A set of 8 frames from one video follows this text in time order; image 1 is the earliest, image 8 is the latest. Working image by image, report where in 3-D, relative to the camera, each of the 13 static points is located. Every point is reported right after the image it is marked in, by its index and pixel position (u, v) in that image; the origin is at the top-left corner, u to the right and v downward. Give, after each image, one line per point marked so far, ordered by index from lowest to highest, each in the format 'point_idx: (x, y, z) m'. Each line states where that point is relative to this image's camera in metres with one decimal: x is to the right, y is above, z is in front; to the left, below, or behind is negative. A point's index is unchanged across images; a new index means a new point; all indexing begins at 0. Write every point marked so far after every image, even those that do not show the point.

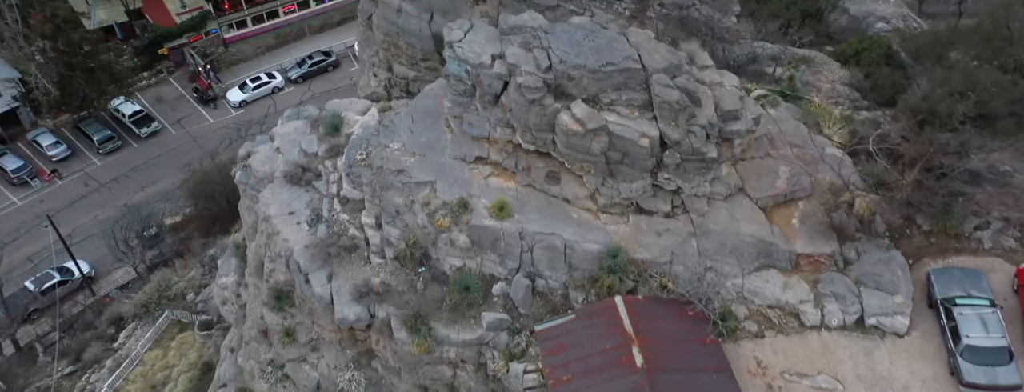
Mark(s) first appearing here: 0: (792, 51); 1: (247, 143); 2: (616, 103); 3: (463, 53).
0: (+9.0, +4.7, +16.9) m
1: (-8.2, +1.4, +16.1) m
2: (+2.3, +2.1, +11.6) m
3: (-1.2, +3.4, +12.6) m
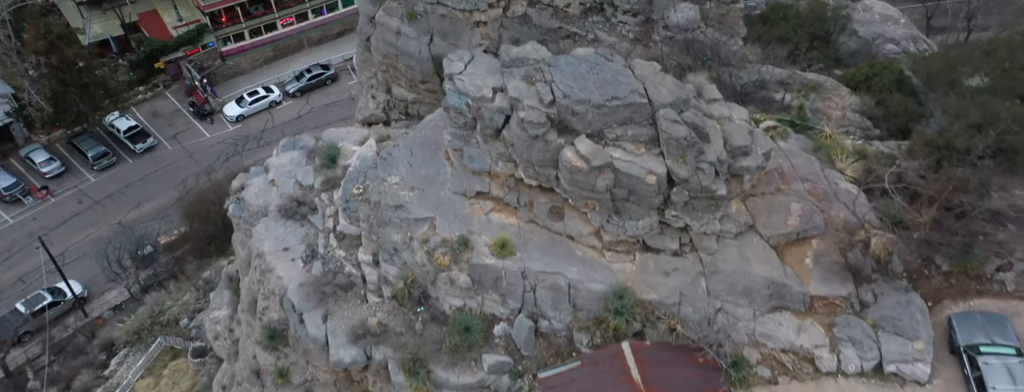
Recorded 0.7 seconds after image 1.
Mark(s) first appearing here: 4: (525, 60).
0: (+9.1, +3.8, +16.5) m
1: (-8.2, +0.5, +15.7) m
2: (+2.3, +1.3, +11.2) m
3: (-1.1, +2.5, +12.2) m
4: (+0.3, +3.1, +12.2) m
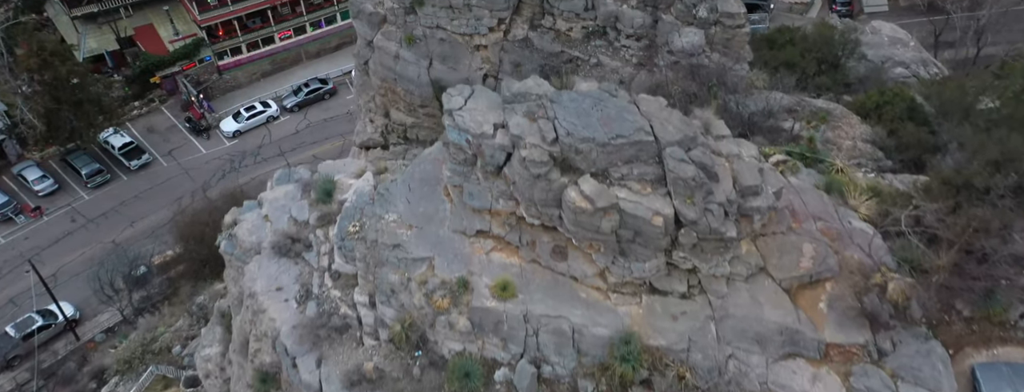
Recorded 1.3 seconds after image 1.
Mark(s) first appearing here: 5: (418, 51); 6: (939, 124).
0: (+9.1, +2.9, +16.0) m
1: (-8.2, -0.4, +15.2) m
2: (+2.4, +0.4, +10.7) m
3: (-1.1, +1.7, +11.8) m
4: (+0.3, +2.3, +11.8) m
5: (-3.1, +4.8, +17.5) m
6: (+11.7, +2.0, +14.3) m
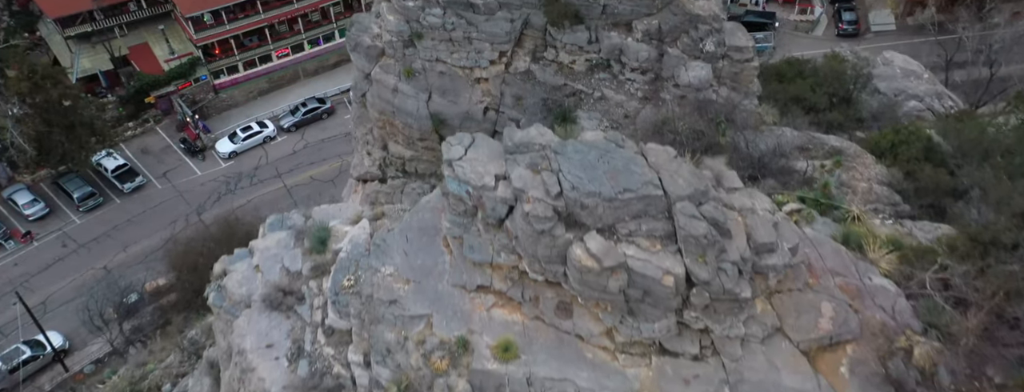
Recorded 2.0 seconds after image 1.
0: (+9.2, +1.7, +15.5) m
1: (-8.1, -1.6, +14.7) m
2: (+2.4, -0.8, +10.2) m
3: (-1.1, +0.5, +11.2) m
4: (+0.4, +1.1, +11.3) m
5: (-3.1, +3.6, +17.0) m
6: (+11.8, +0.8, +13.8) m
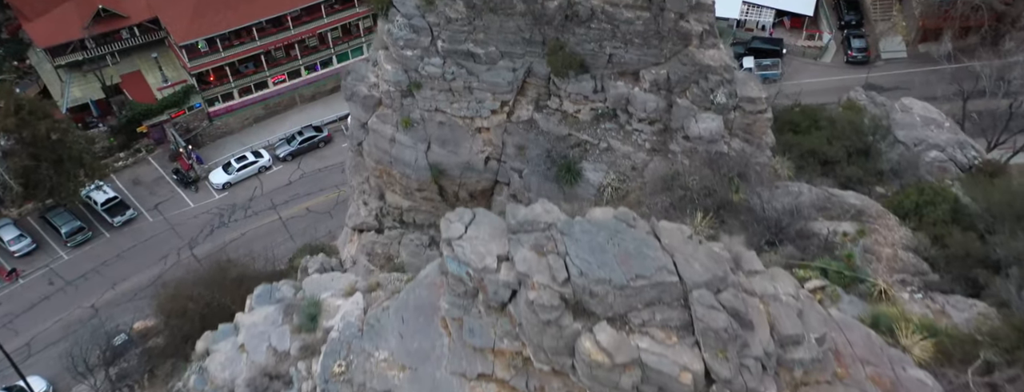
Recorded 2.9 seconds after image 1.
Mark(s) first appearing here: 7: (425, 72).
0: (+9.2, 0.0, +14.7) m
1: (-8.0, -3.2, +13.8) m
2: (+2.5, -2.4, +9.4) m
3: (-1.0, -1.1, +10.4) m
4: (+0.5, -0.5, +10.5) m
5: (-3.0, +1.9, +16.2) m
6: (+11.9, -0.9, +13.0) m
7: (-2.6, +3.7, +15.9) m
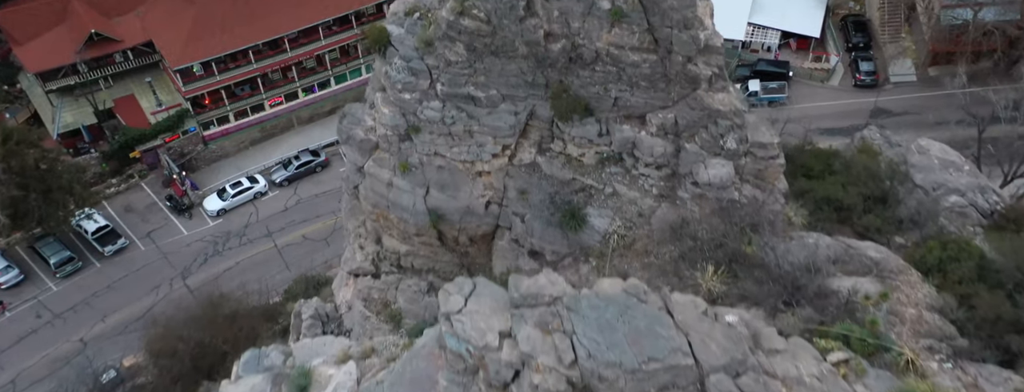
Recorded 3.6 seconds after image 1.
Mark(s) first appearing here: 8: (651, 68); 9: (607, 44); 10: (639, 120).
0: (+9.3, -1.4, +14.0) m
1: (-8.0, -4.6, +13.1) m
2: (+2.5, -3.7, +8.7) m
3: (-0.9, -2.5, +9.7) m
4: (+0.5, -1.9, +9.8) m
5: (-3.0, +0.5, +15.6) m
6: (+11.9, -2.3, +12.3) m
7: (-2.6, +2.3, +15.3) m
8: (+3.7, +3.5, +14.1) m
9: (+2.5, +4.1, +14.0) m
10: (+3.7, +2.2, +14.9) m
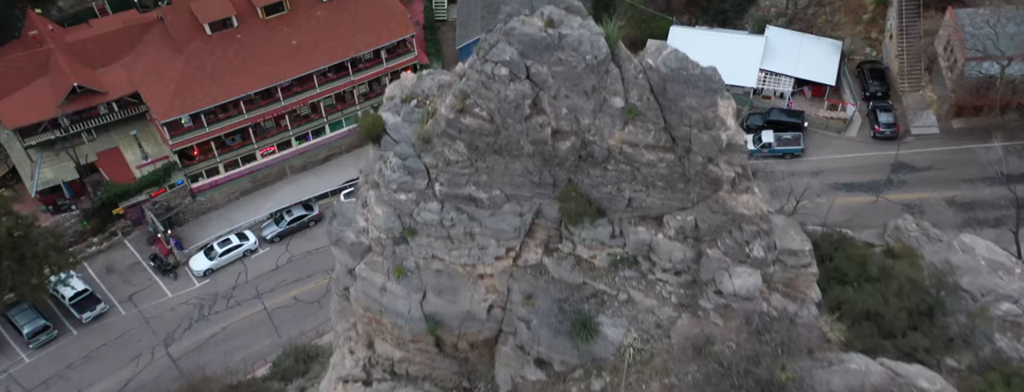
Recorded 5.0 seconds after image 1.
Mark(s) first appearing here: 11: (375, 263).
0: (+9.4, -4.2, +12.5) m
1: (-7.9, -7.4, +11.5) m
2: (+2.7, -6.5, +7.1) m
3: (-0.8, -5.2, +8.2) m
4: (+0.6, -4.7, +8.3) m
5: (-2.8, -2.4, +14.1) m
6: (+12.0, -5.1, +10.8) m
7: (-2.5, -0.5, +13.8) m
8: (+3.8, +0.7, +12.7) m
9: (+2.7, +1.3, +12.6) m
10: (+3.8, -0.7, +13.5) m
11: (-3.9, -1.8, +14.4) m
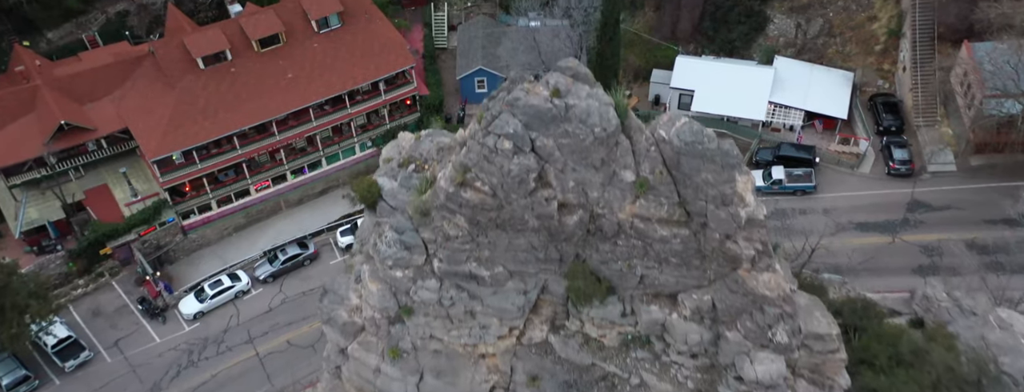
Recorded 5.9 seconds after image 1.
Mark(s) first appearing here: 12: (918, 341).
0: (+9.5, -6.1, +11.4) m
1: (-7.8, -9.3, +10.5) m
2: (+2.7, -8.3, +6.0) m
3: (-0.7, -7.1, +7.1) m
4: (+0.7, -6.5, +7.2) m
5: (-2.8, -4.3, +13.1) m
6: (+12.1, -7.0, +9.7) m
7: (-2.4, -2.4, +12.8) m
8: (+3.9, -1.2, +11.7) m
9: (+2.8, -0.6, +11.6) m
10: (+3.9, -2.6, +12.5) m
11: (-3.8, -3.7, +13.4) m
12: (+10.6, -3.7, +13.5) m
